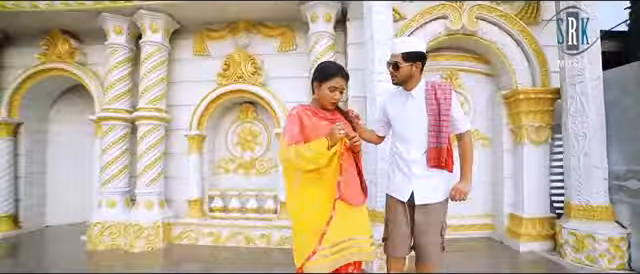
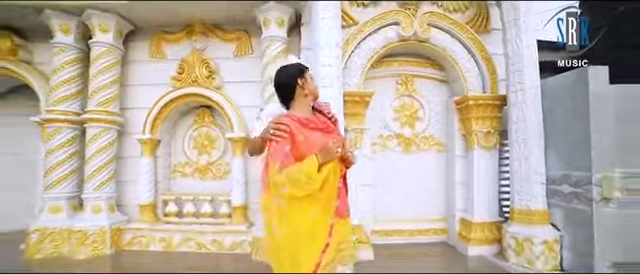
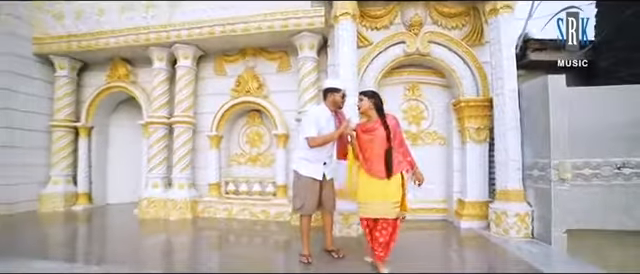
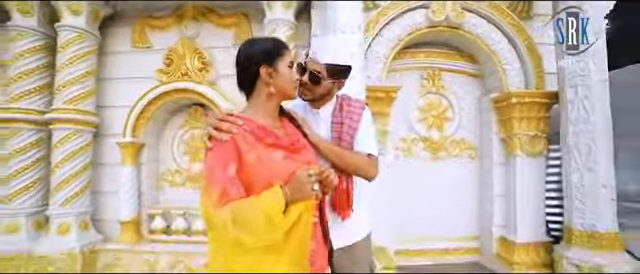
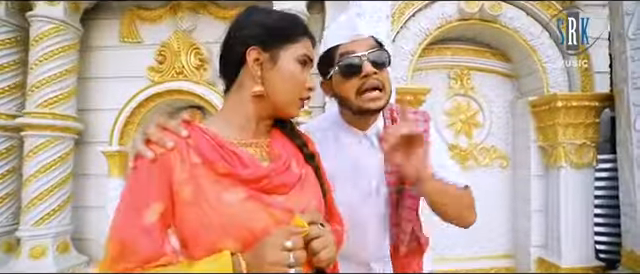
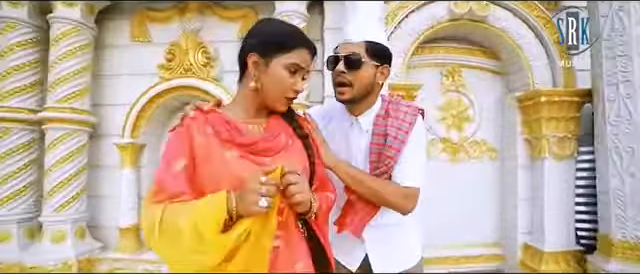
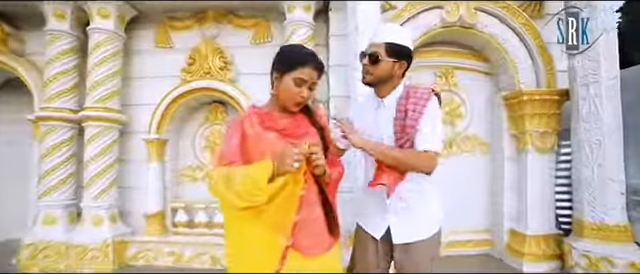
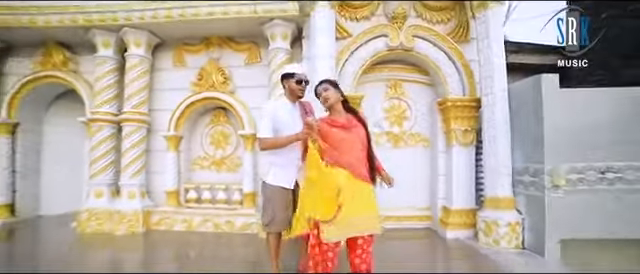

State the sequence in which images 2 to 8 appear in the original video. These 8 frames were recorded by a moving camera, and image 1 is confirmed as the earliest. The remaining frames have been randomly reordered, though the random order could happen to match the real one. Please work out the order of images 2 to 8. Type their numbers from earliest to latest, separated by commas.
7, 6, 5, 4, 2, 8, 3
